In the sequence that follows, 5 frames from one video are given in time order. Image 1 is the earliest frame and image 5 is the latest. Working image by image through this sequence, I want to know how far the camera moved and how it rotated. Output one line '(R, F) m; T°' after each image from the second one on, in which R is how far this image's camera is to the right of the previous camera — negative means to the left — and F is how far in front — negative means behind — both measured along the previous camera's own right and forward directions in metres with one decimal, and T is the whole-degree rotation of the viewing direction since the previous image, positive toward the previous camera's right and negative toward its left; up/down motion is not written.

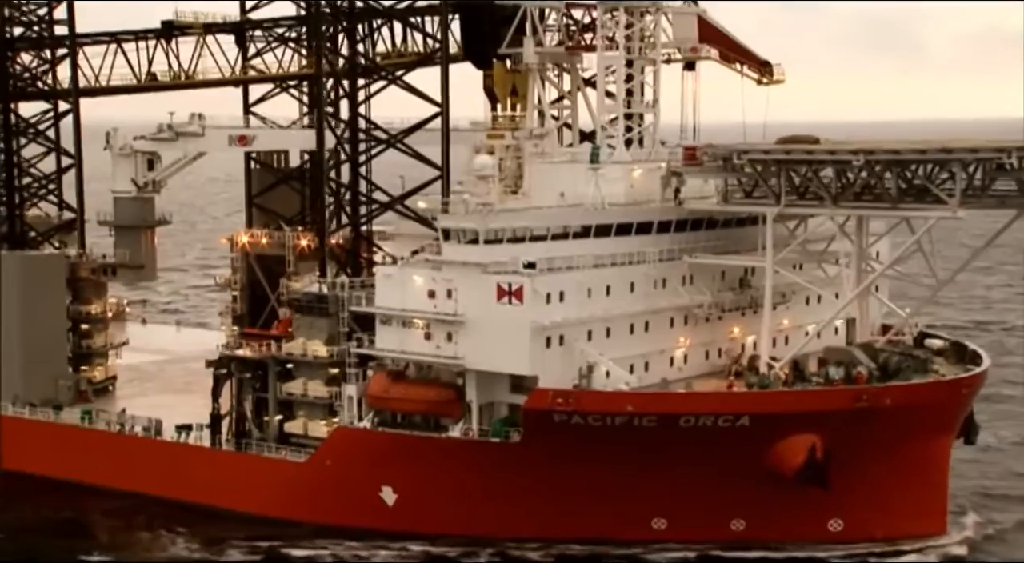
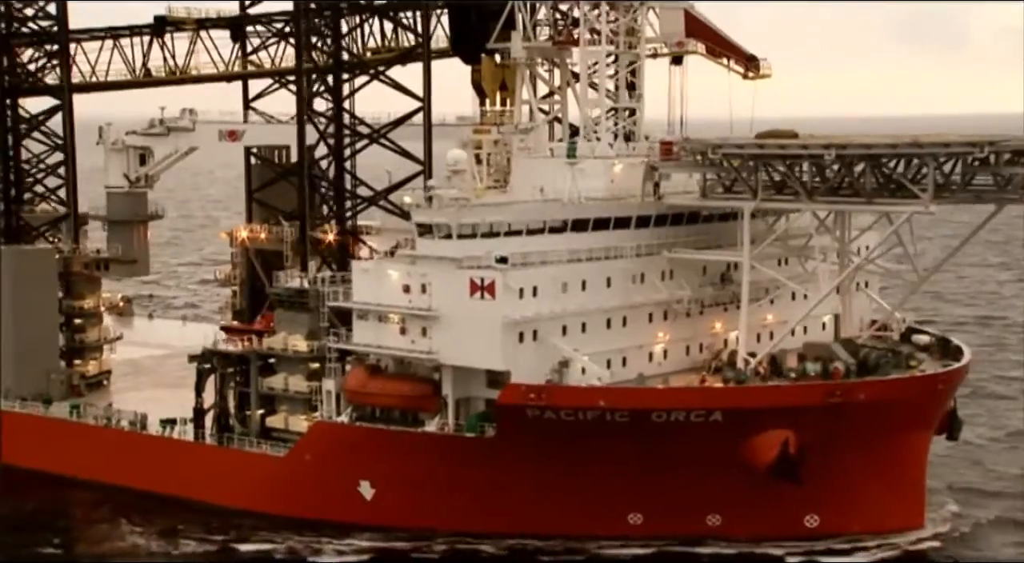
(+0.6, 0.0) m; -1°
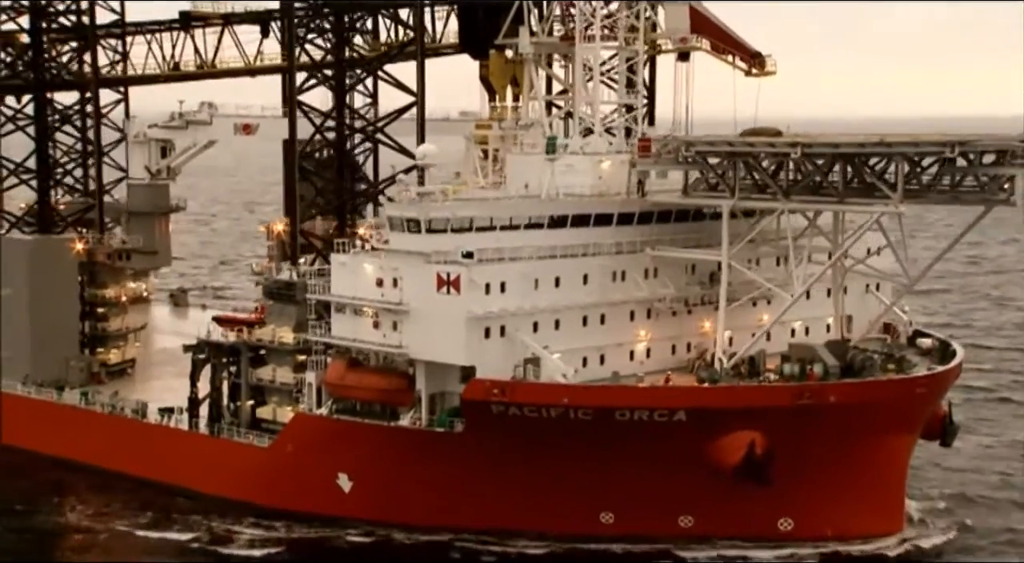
(+1.6, +0.1) m; -3°
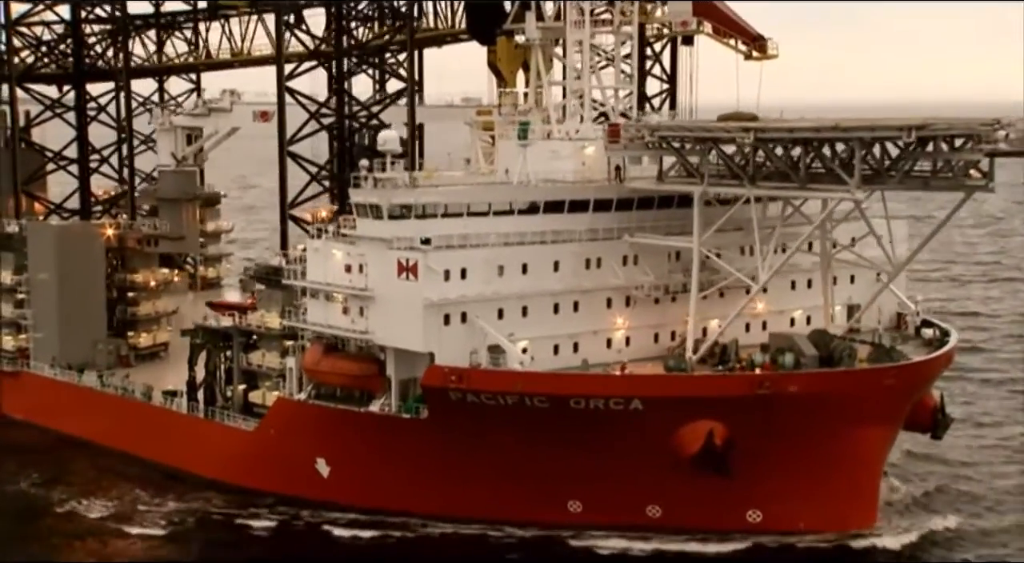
(+1.9, +0.2) m; -4°
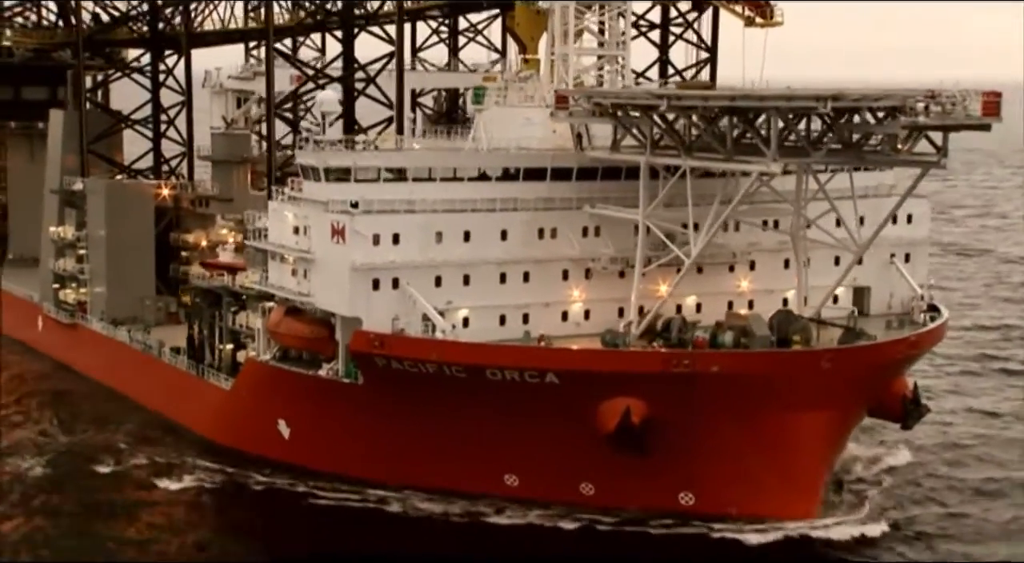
(+3.4, +0.5) m; -8°
